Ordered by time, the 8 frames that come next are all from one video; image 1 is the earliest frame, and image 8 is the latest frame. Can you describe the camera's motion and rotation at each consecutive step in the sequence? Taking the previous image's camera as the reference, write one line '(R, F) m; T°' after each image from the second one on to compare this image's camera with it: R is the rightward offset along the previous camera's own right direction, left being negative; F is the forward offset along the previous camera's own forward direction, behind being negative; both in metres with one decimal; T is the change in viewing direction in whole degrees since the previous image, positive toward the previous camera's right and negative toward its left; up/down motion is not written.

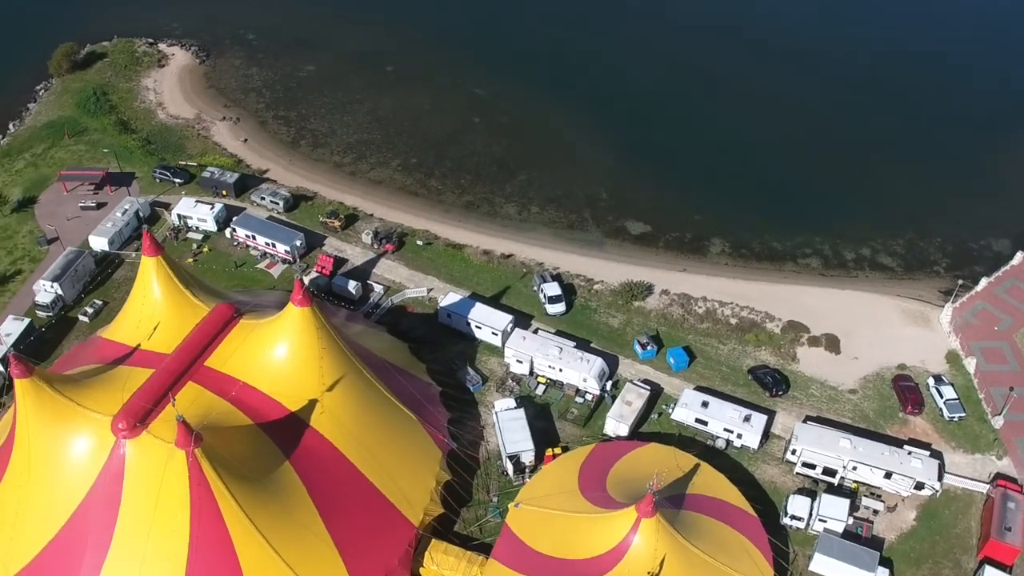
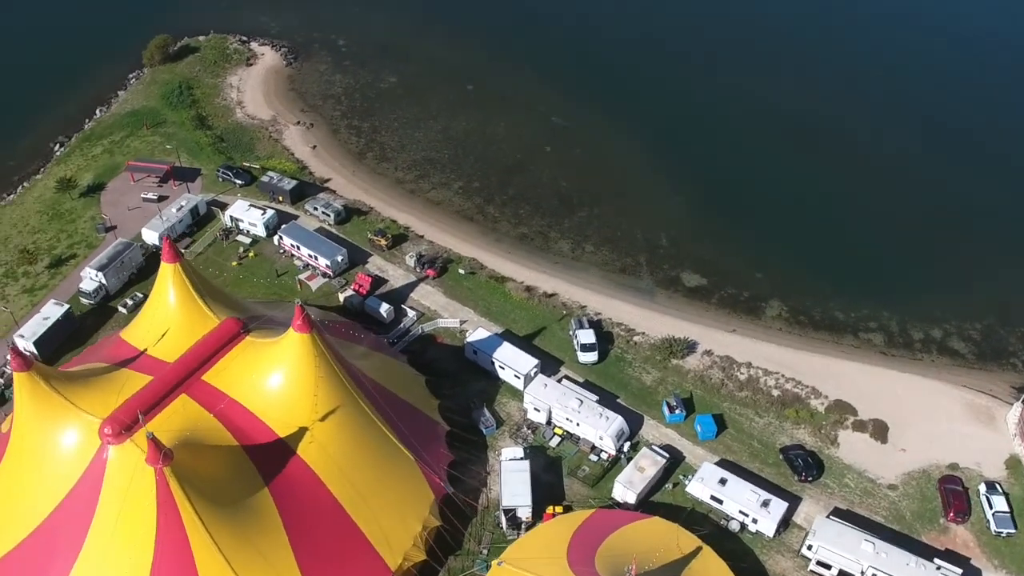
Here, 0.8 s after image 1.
(+3.1, +1.5) m; -7°
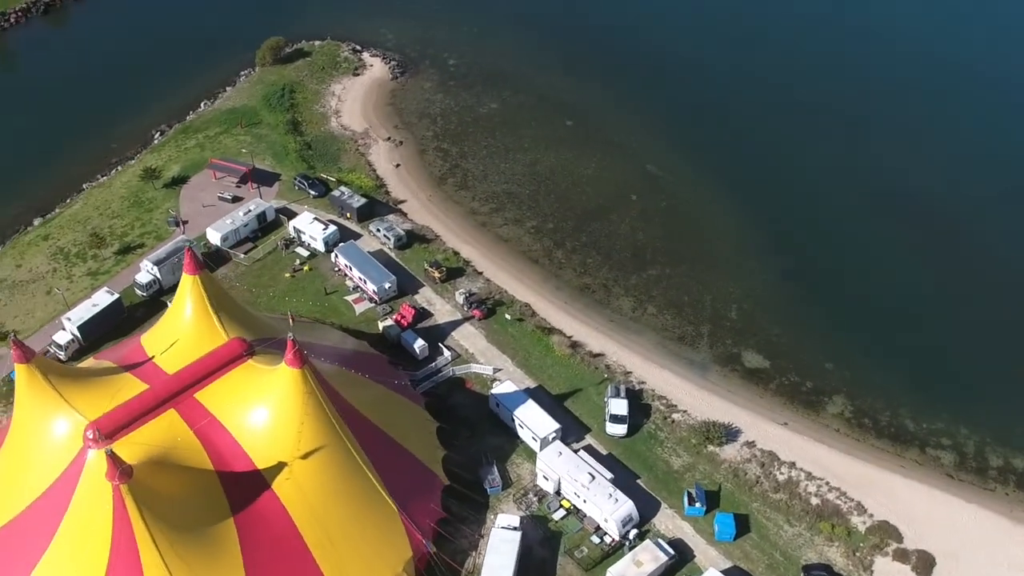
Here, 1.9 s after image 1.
(+3.9, +2.0) m; -9°
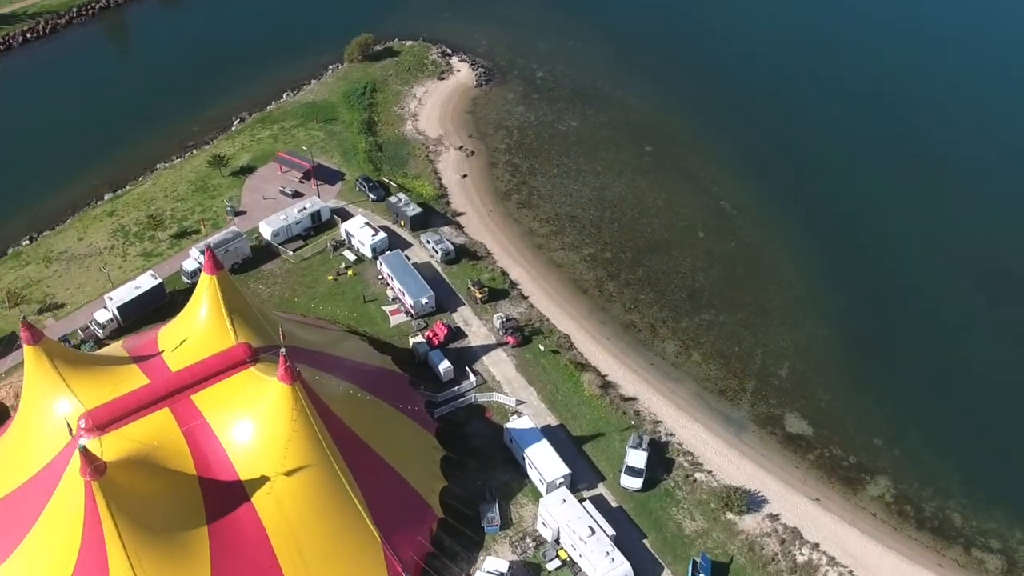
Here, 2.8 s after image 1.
(+3.1, +1.5) m; -7°
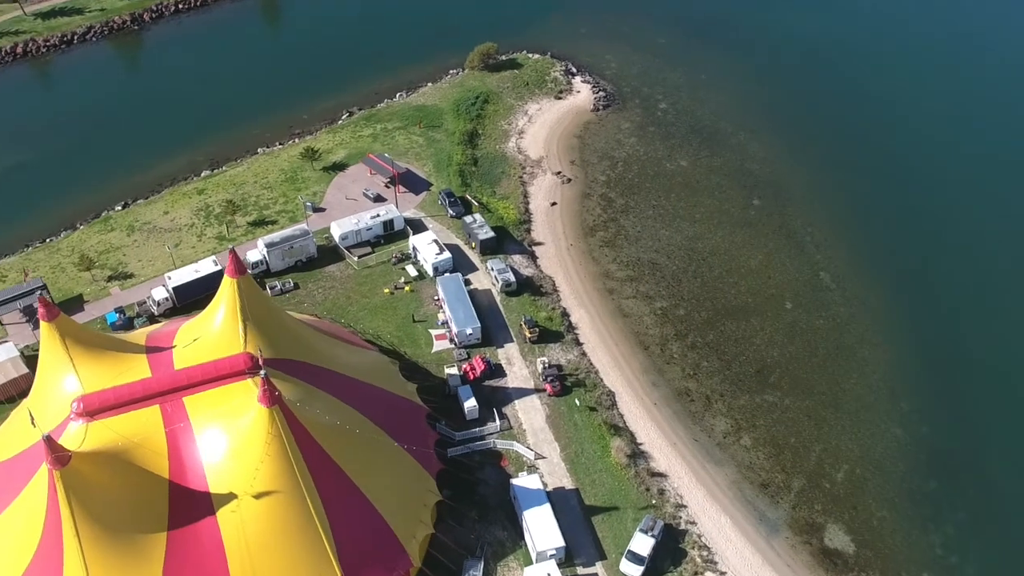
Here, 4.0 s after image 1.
(+4.3, +2.2) m; -10°
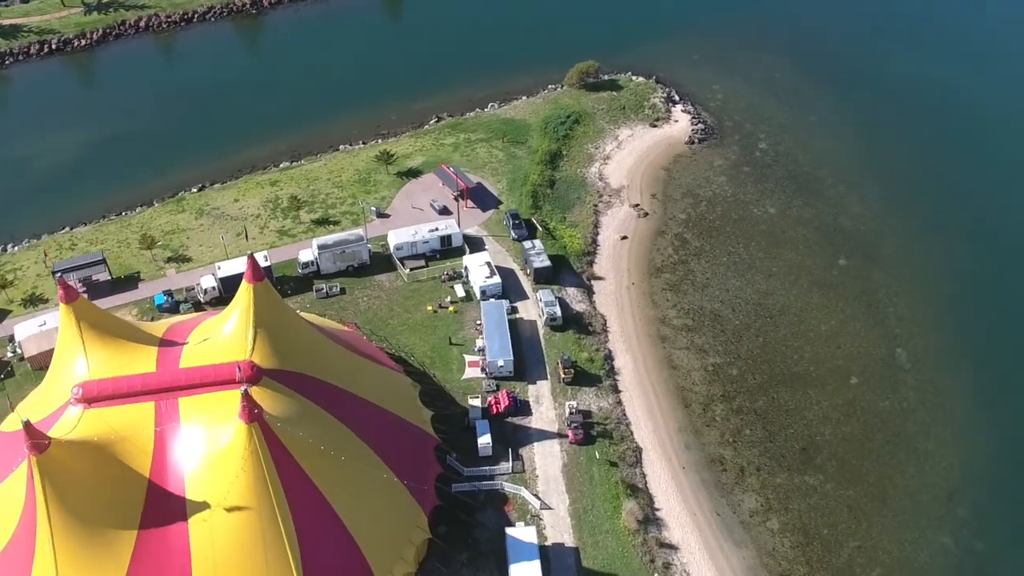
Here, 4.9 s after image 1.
(+3.5, +1.7) m; -8°
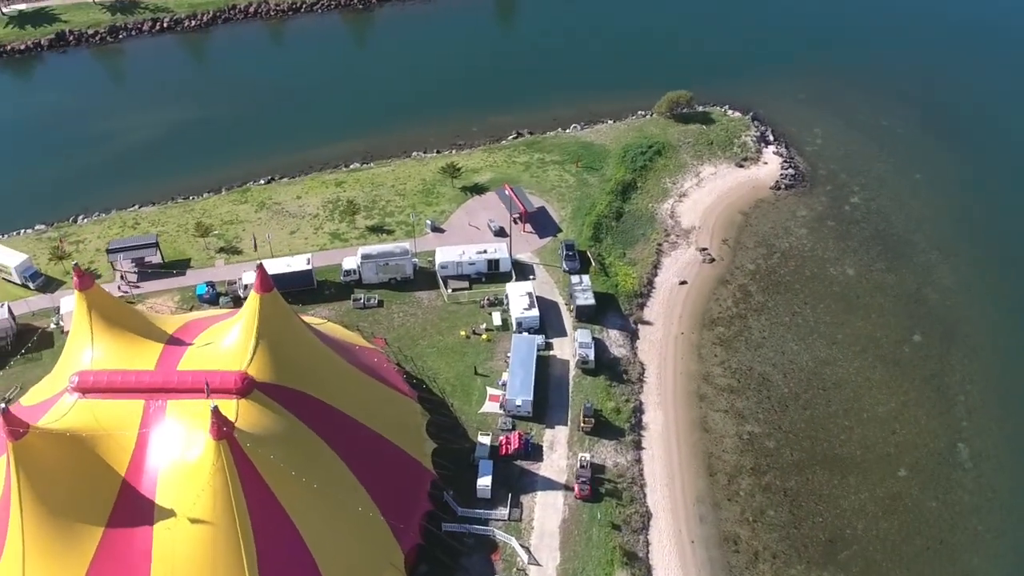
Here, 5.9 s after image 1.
(+3.5, +1.7) m; -8°
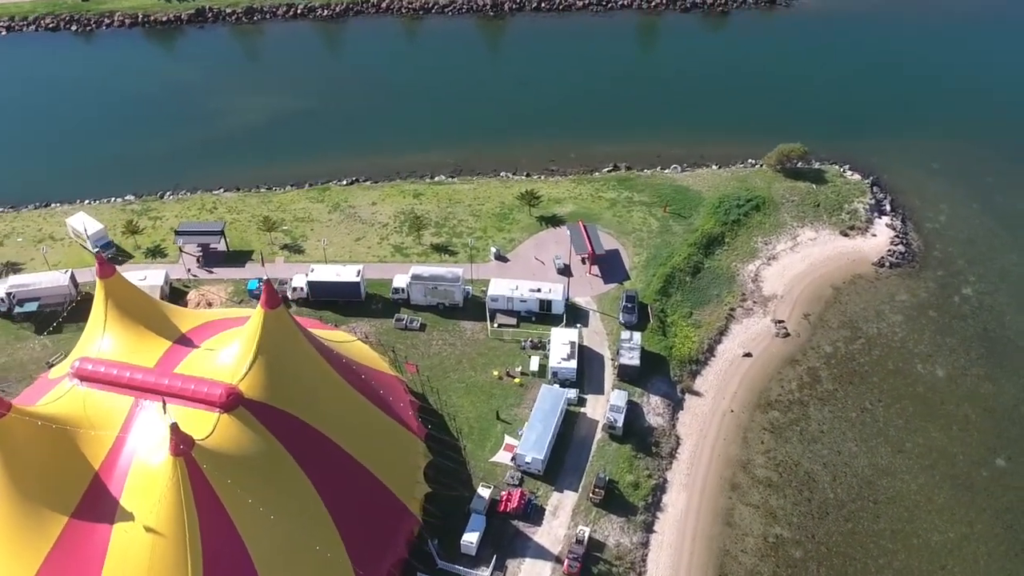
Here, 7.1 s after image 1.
(+4.2, +2.2) m; -10°
